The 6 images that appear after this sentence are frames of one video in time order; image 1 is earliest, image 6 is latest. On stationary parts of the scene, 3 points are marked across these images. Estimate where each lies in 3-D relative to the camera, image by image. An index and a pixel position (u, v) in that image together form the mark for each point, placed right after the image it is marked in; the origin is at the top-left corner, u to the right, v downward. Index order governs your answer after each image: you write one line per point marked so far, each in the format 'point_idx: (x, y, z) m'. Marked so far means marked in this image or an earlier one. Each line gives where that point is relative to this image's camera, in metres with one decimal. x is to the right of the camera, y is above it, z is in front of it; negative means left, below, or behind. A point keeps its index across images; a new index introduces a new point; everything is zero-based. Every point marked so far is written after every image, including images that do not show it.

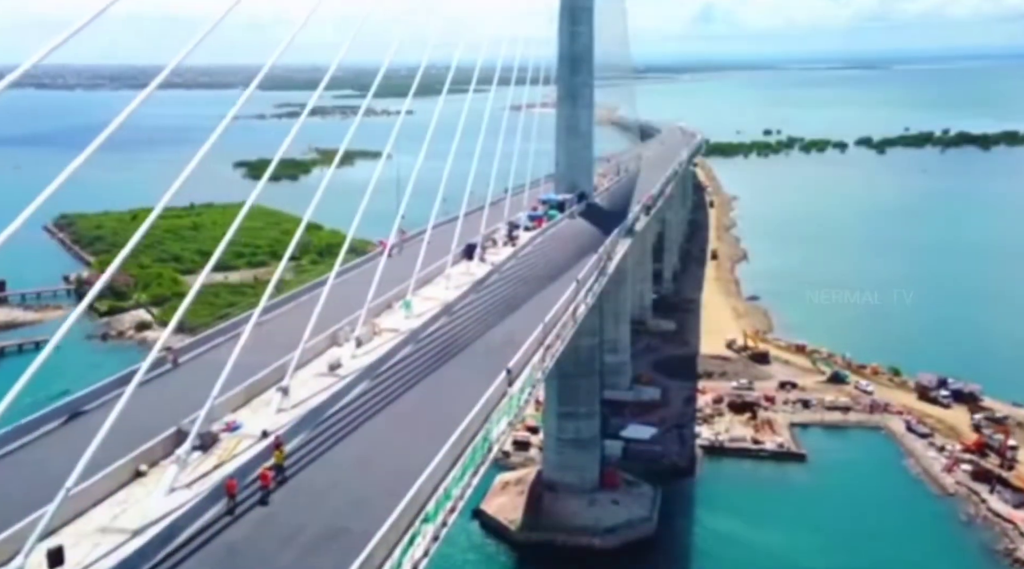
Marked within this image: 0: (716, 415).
0: (+3.6, -2.3, +16.5) m
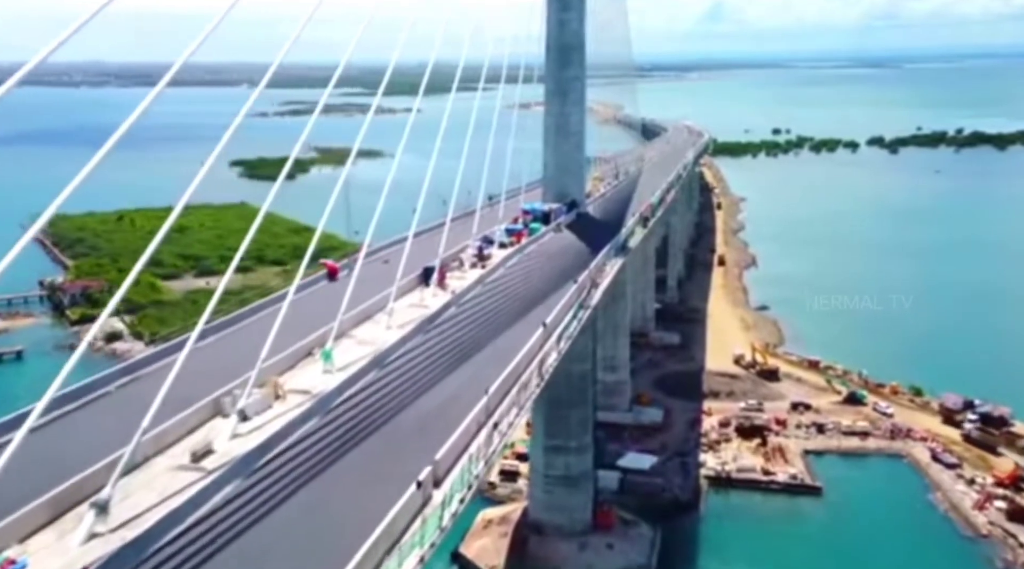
0: (+3.4, -2.5, +15.1) m
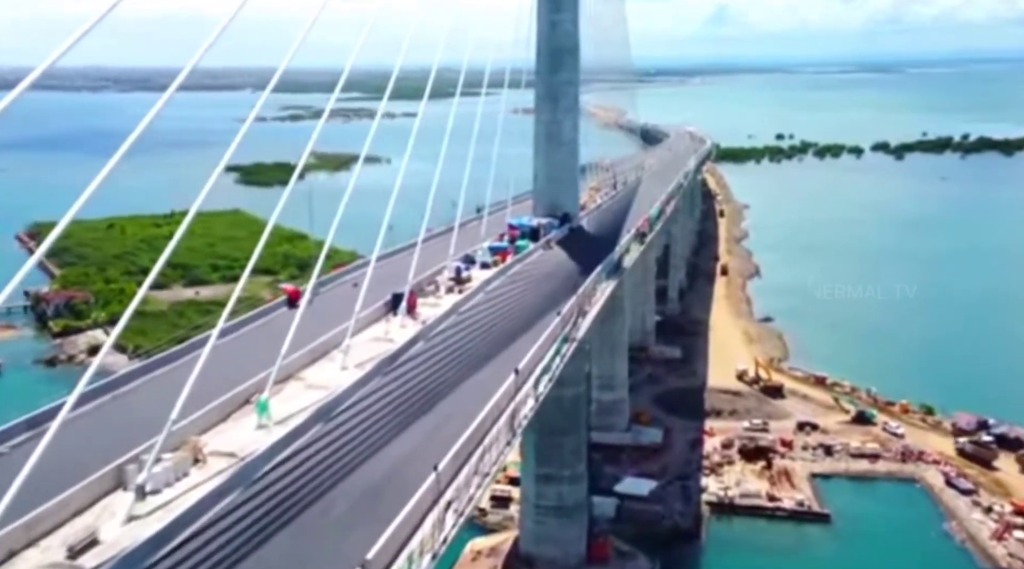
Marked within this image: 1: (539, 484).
0: (+3.3, -2.8, +14.4) m
1: (+0.3, -2.4, +11.0) m
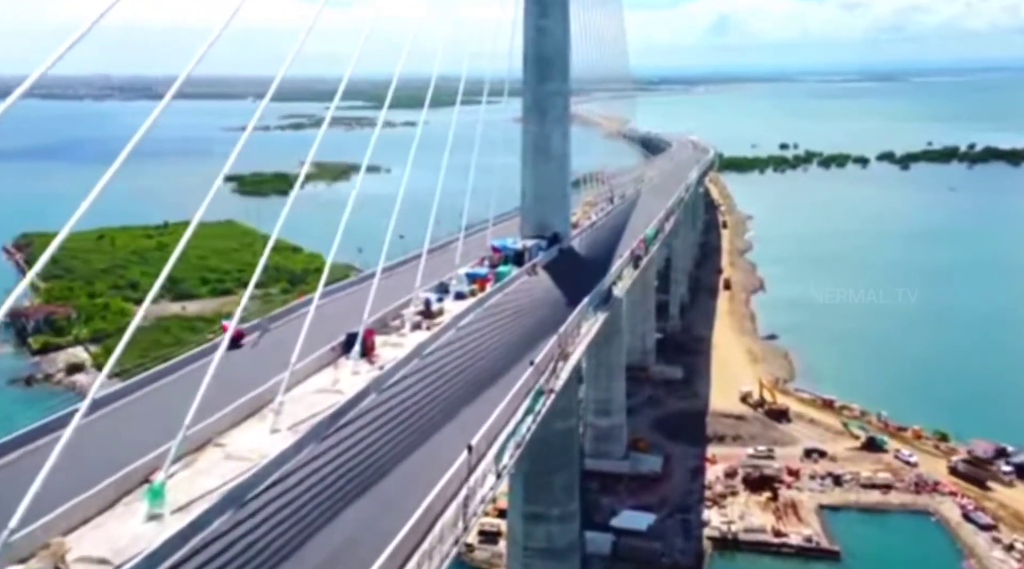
0: (+3.2, -3.1, +13.6) m
1: (+0.2, -2.6, +10.2) m
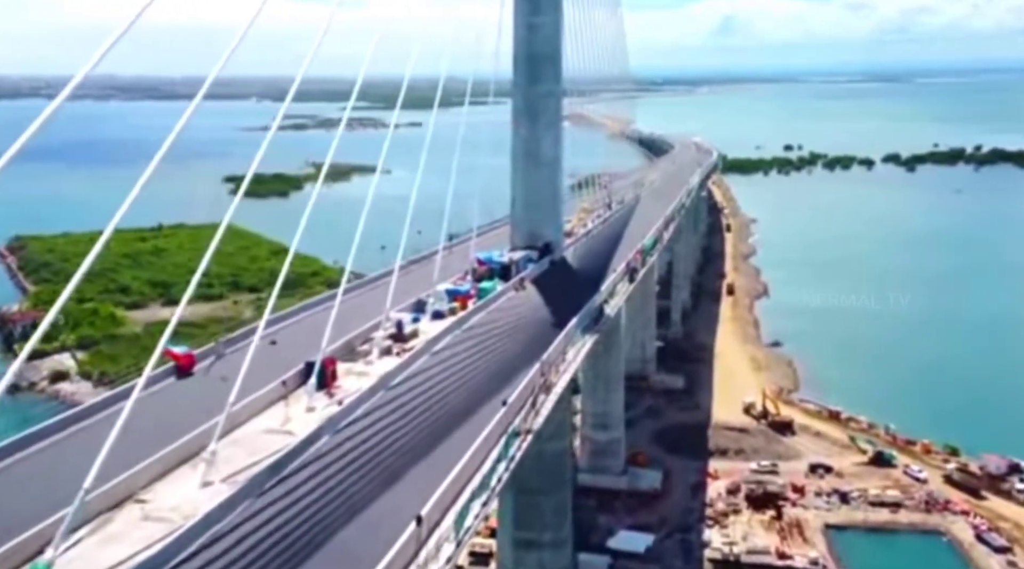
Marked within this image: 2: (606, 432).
0: (+3.1, -3.2, +13.1) m
1: (+0.1, -2.8, +9.7) m
2: (+1.5, -2.3, +14.3) m
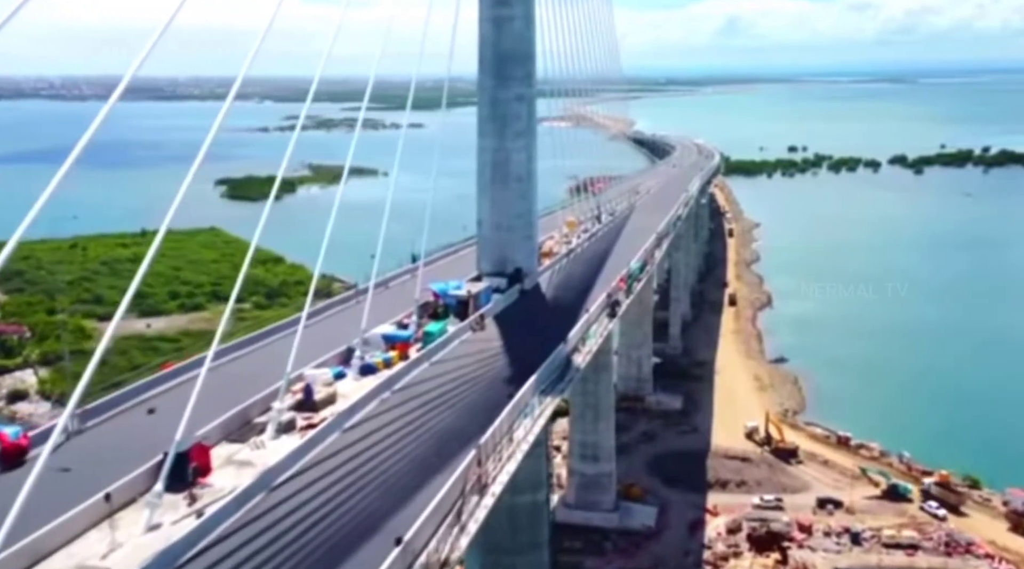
0: (+2.8, -3.5, +11.9) m
1: (-0.2, -3.0, +8.5) m
2: (+1.2, -2.5, +13.2) m
